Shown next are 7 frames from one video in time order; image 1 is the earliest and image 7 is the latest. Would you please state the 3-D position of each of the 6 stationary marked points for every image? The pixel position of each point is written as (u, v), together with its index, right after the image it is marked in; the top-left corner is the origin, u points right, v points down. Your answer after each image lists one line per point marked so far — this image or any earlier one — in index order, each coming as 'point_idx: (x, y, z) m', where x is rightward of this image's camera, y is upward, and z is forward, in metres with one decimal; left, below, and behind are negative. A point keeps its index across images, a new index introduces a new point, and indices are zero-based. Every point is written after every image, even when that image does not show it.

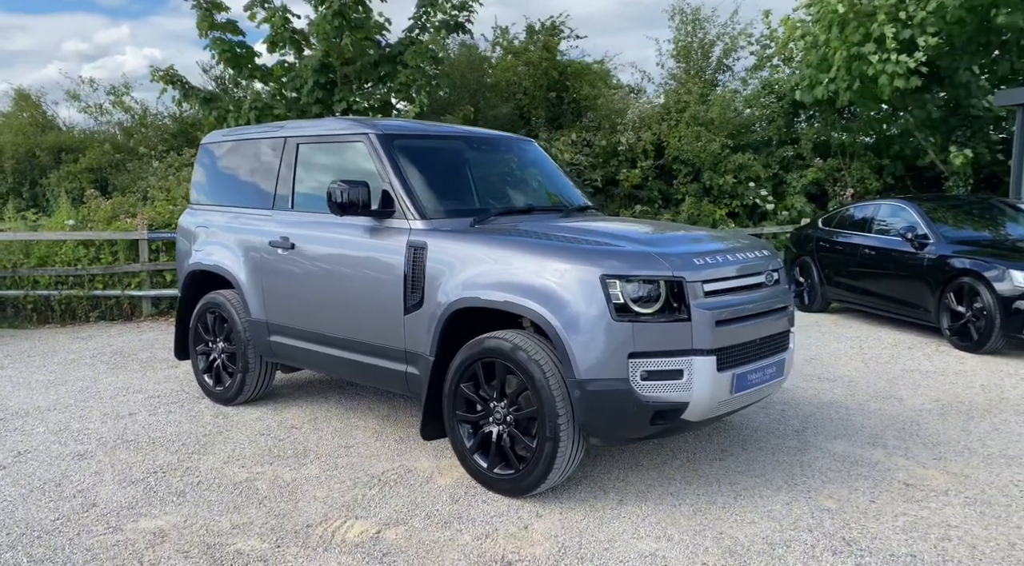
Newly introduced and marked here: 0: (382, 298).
0: (-0.8, -0.1, +4.6) m
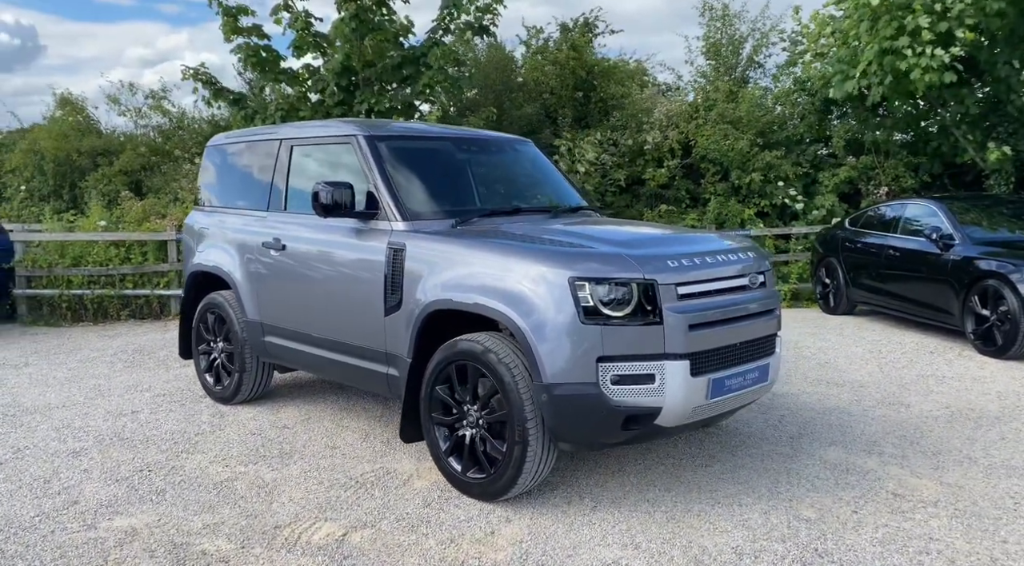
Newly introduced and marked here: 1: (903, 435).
0: (-0.9, -0.1, +4.6) m
1: (+2.4, -0.9, +4.8) m
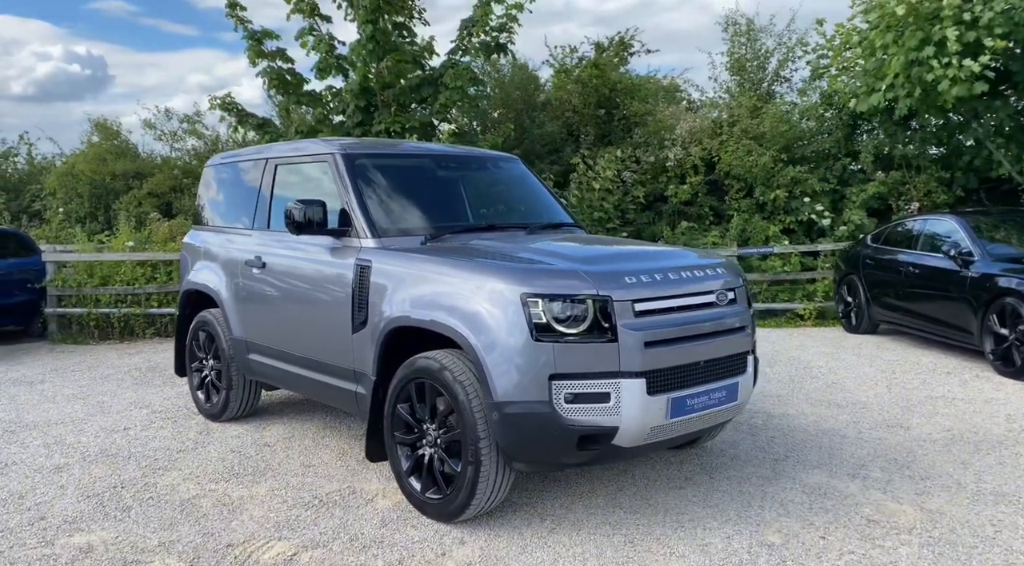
0: (-1.0, -0.2, +4.6) m
1: (+2.2, -1.0, +4.6) m
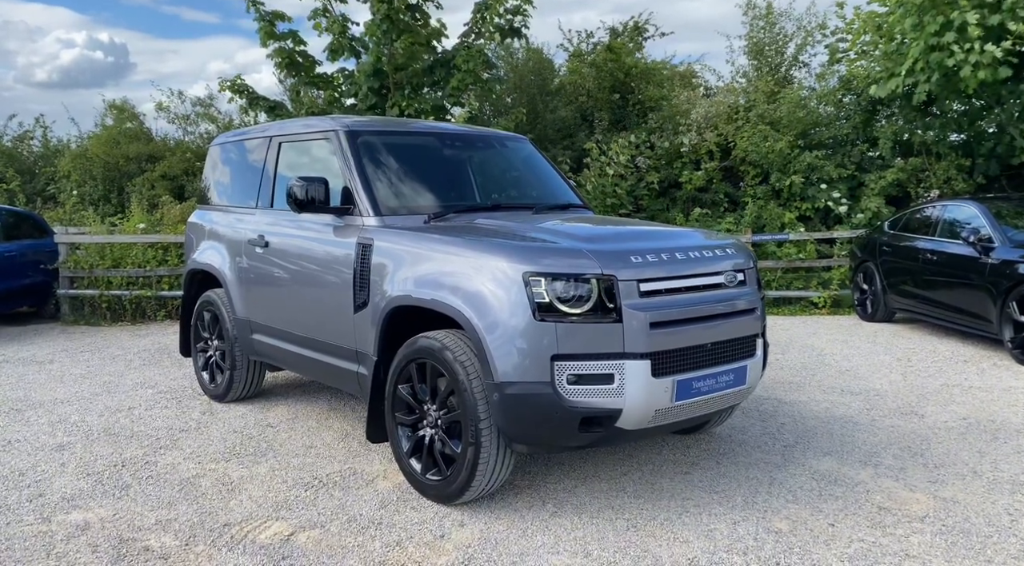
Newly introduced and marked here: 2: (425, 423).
0: (-1.0, -0.1, +4.5) m
1: (+2.3, -0.9, +4.5) m
2: (-0.4, -0.7, +3.9) m
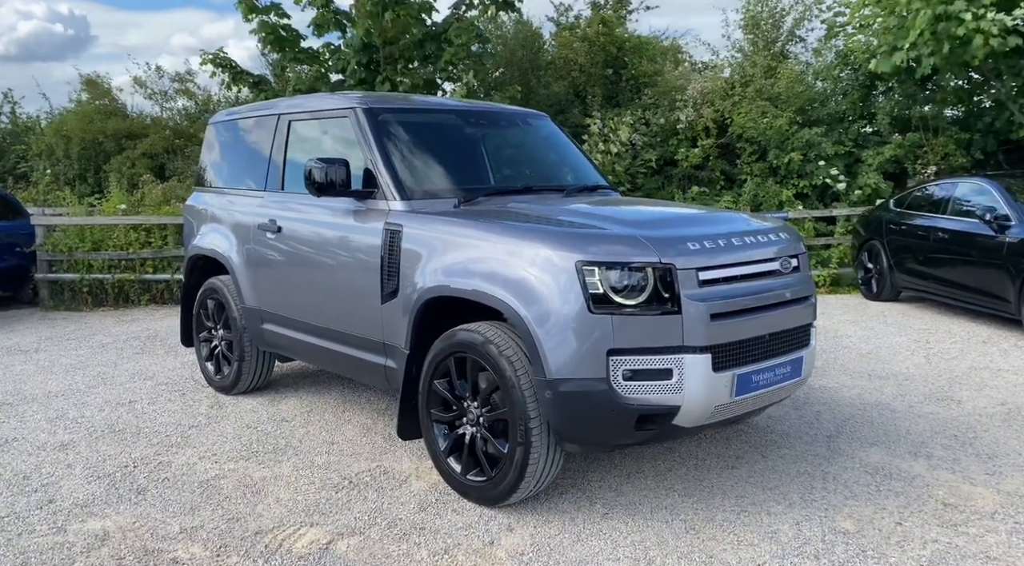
0: (-0.8, 0.0, +4.2) m
1: (+2.5, -0.8, +4.3) m
2: (-0.2, -0.6, +3.7) m
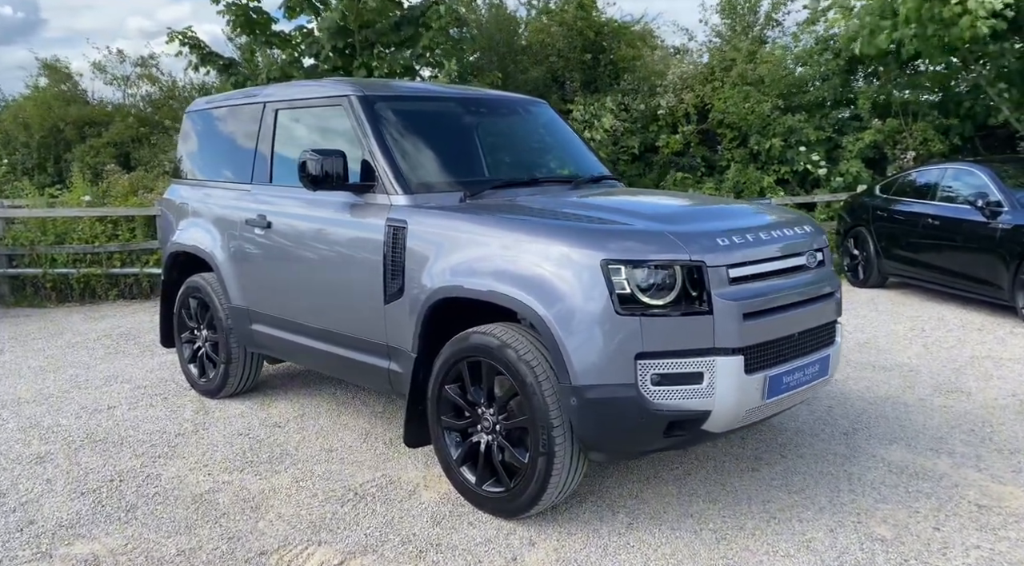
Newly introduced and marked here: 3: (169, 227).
0: (-0.8, 0.0, +4.0) m
1: (+2.5, -0.8, +4.3) m
2: (-0.2, -0.6, +3.5) m
3: (-2.5, +0.4, +5.6) m
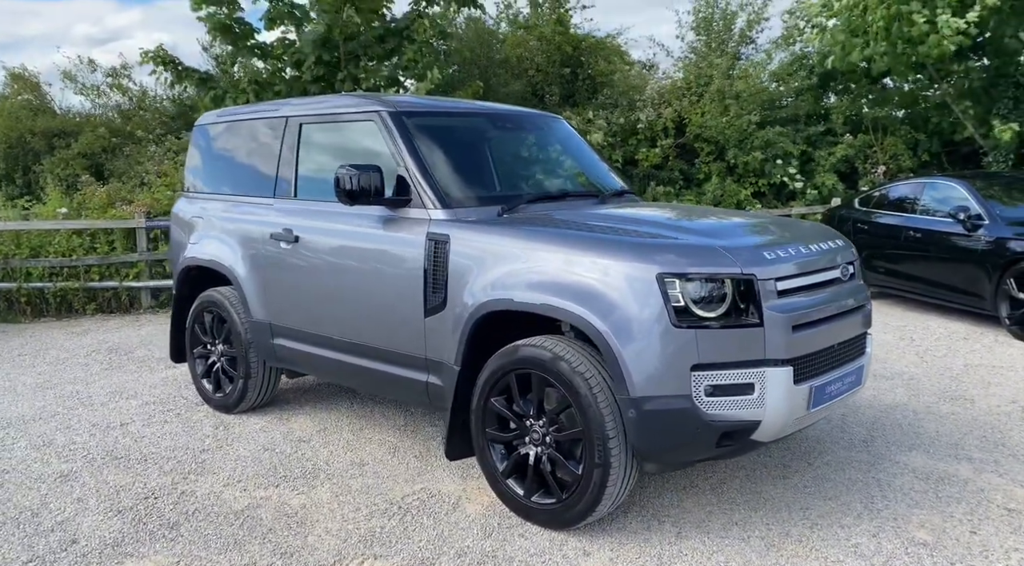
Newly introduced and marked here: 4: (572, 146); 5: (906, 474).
0: (-0.6, -0.1, +4.0) m
1: (+2.7, -0.9, +4.4) m
2: (+0.1, -0.7, +3.5) m
3: (-2.4, +0.3, +5.5) m
4: (+0.4, +0.9, +5.2) m
5: (+2.0, -1.0, +4.0) m
